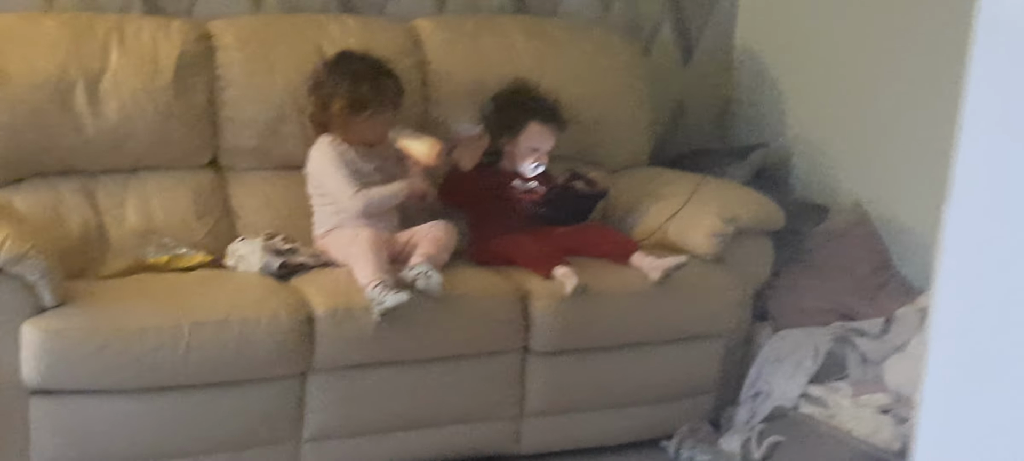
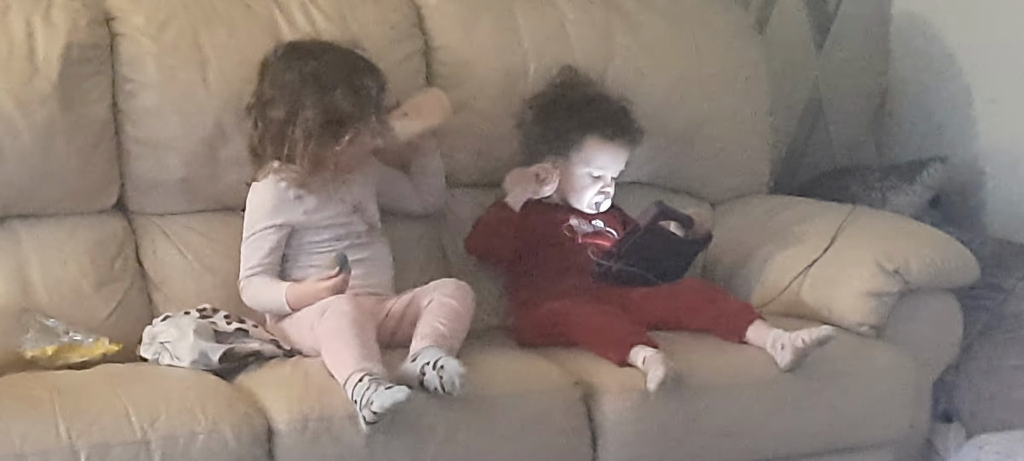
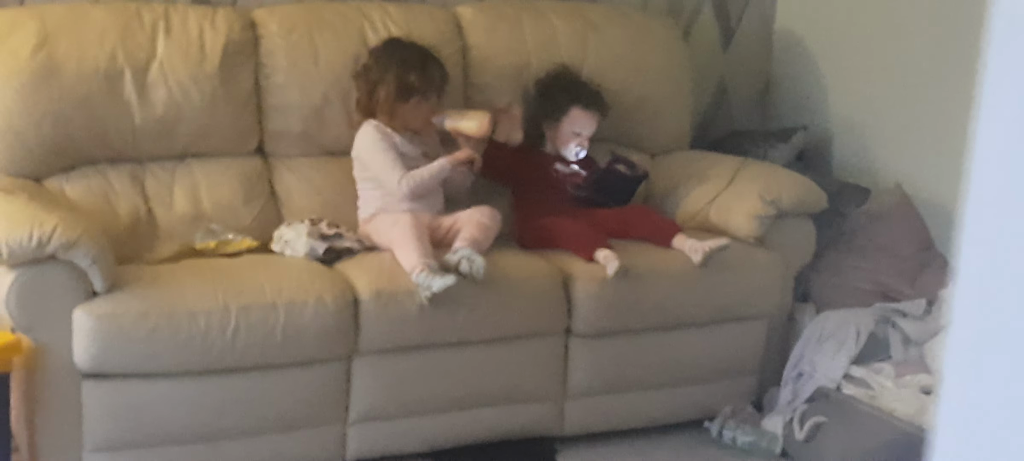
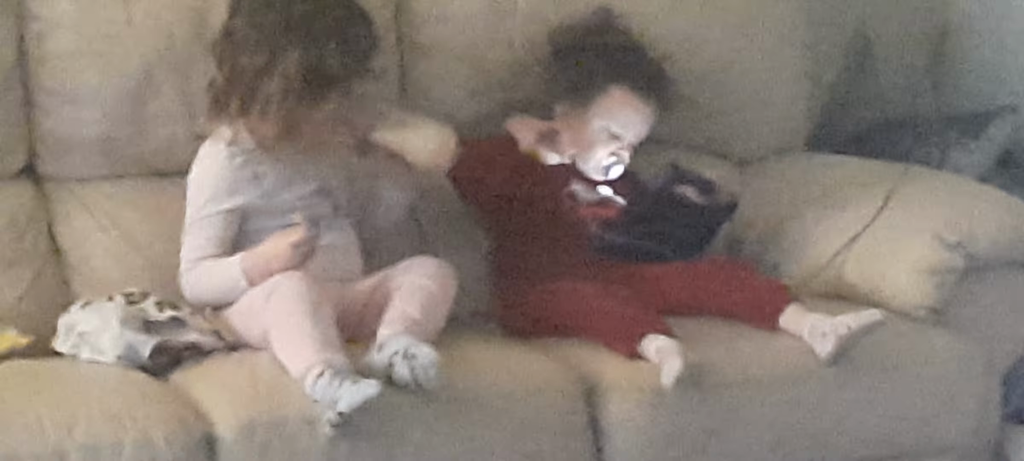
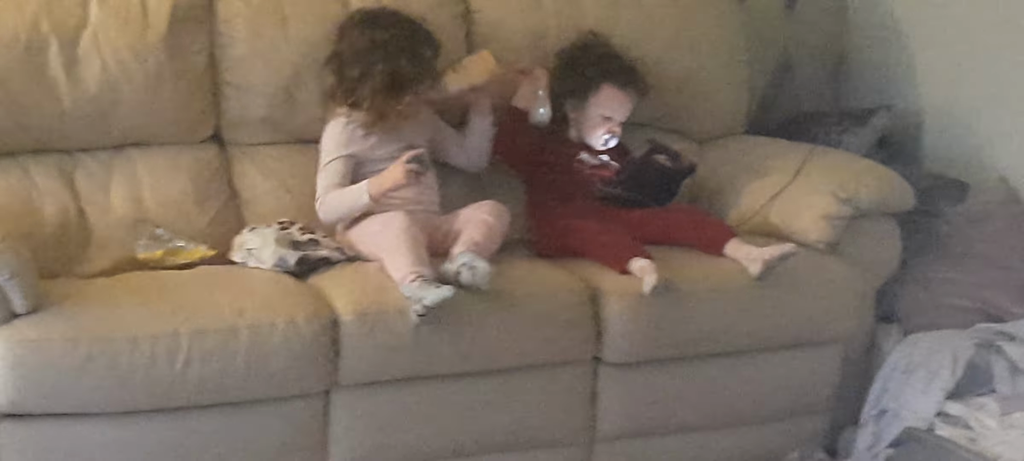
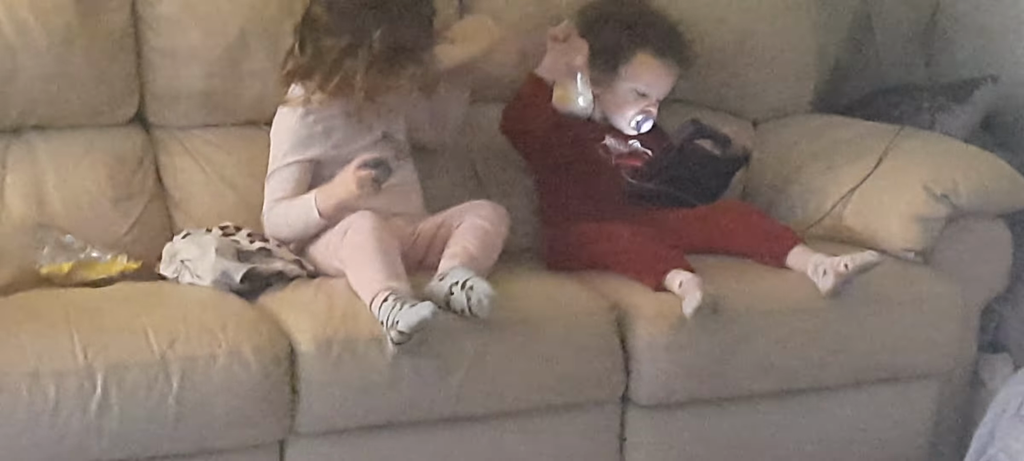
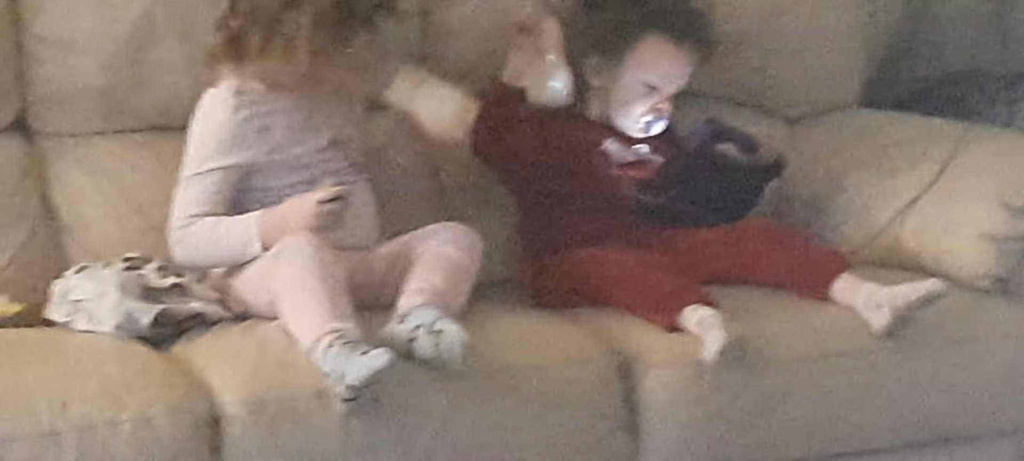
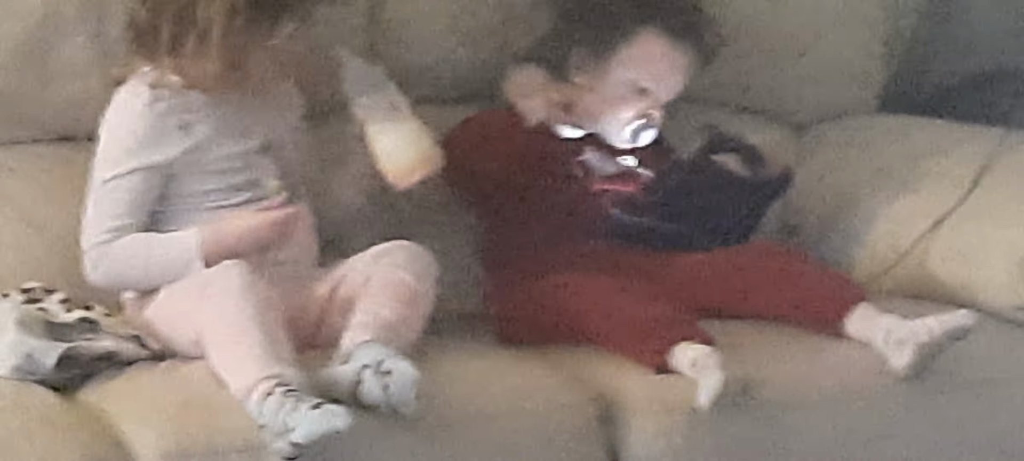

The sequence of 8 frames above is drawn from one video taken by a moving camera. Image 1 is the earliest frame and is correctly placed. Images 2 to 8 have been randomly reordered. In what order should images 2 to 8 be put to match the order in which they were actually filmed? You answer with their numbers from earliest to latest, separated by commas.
3, 5, 6, 7, 8, 4, 2
